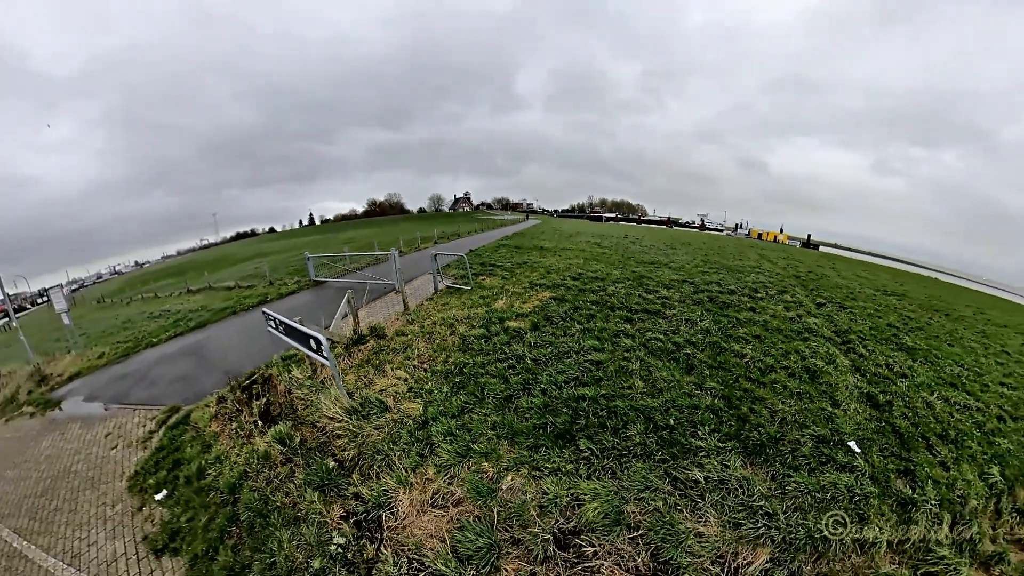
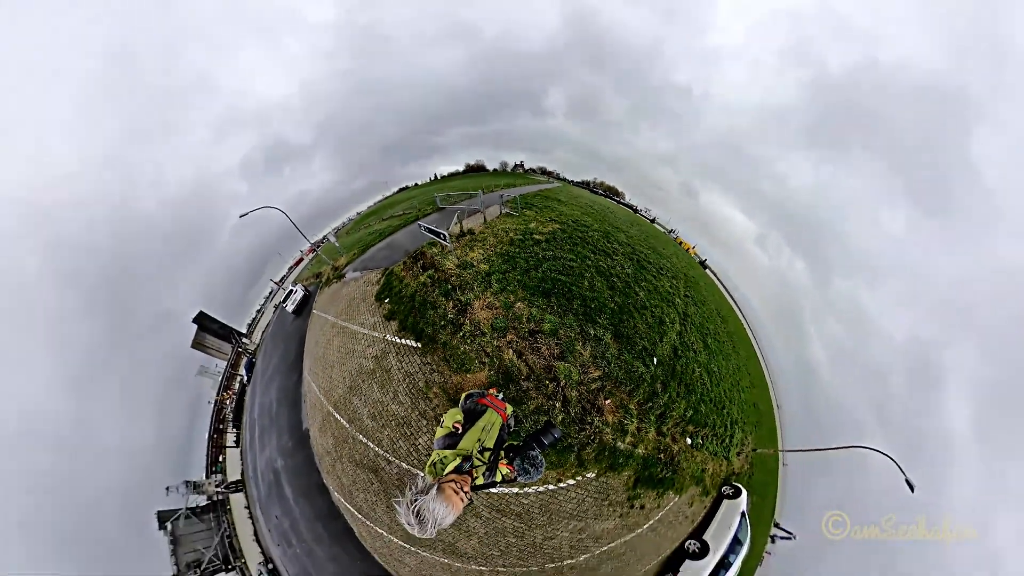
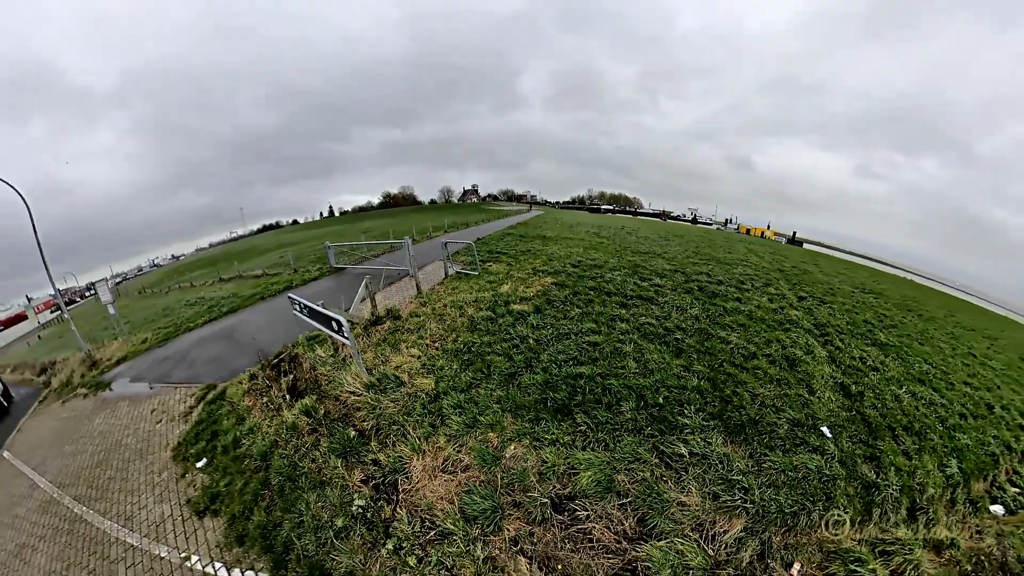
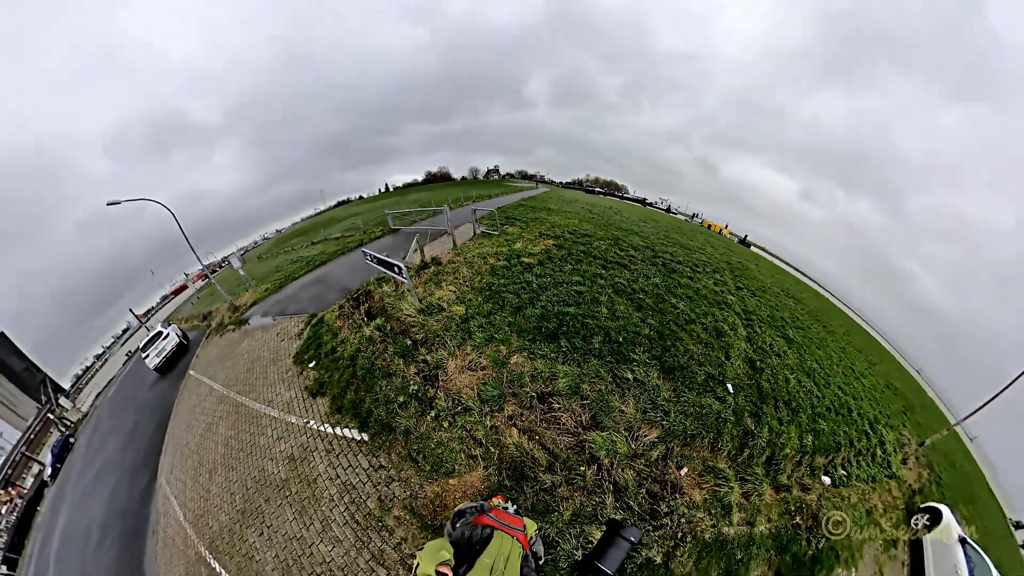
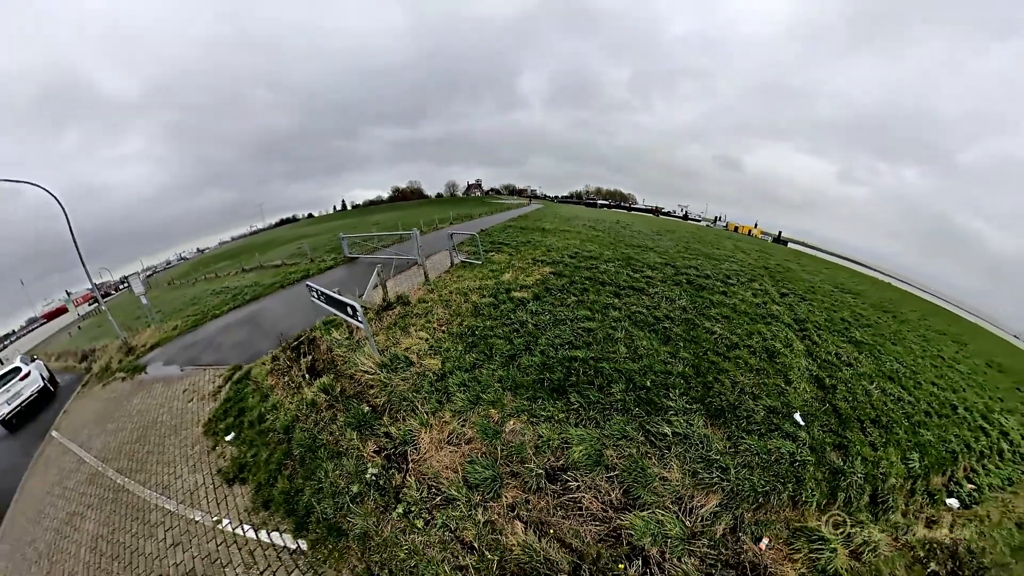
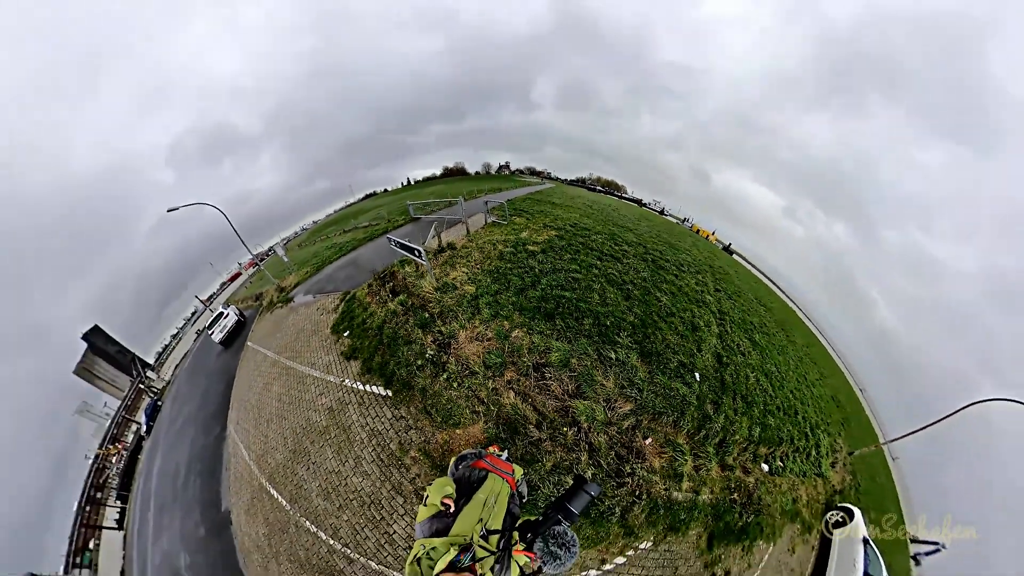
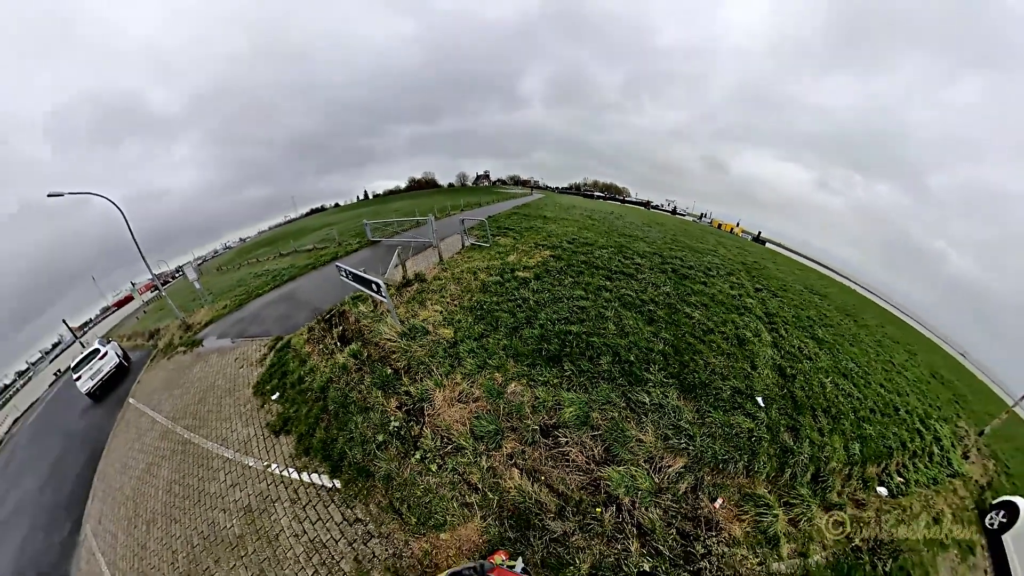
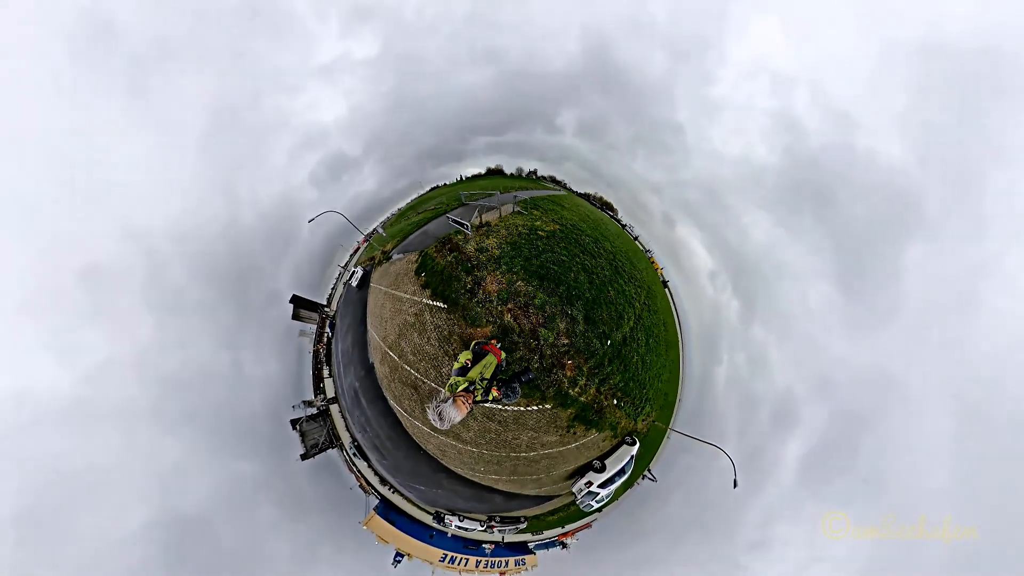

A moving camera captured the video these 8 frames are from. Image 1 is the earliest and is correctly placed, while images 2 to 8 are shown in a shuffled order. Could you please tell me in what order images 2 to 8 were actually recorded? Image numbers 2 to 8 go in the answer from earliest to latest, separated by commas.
3, 5, 7, 4, 6, 2, 8
